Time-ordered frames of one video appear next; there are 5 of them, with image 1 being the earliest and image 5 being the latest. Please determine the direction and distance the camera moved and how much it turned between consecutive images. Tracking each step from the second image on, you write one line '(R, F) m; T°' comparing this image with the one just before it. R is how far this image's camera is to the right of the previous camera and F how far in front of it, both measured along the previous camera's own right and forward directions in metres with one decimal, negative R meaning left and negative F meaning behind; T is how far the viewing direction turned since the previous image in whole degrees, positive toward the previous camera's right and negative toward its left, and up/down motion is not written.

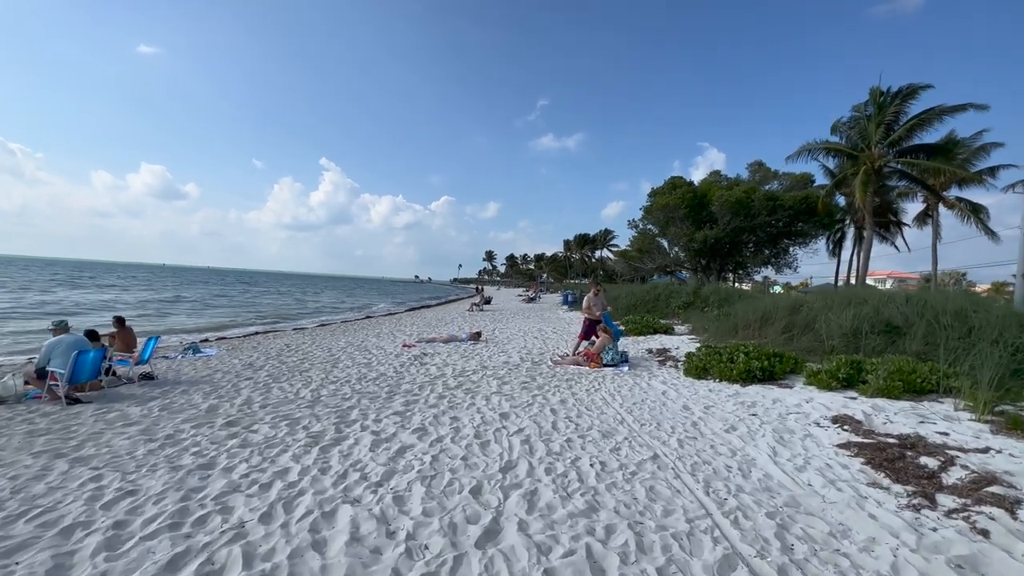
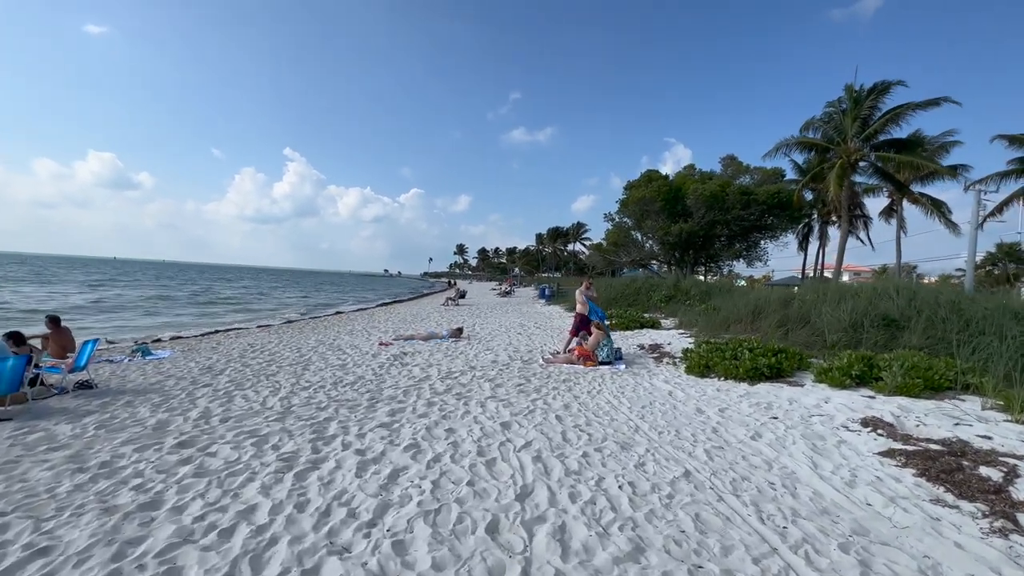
(-0.3, +0.6) m; +4°
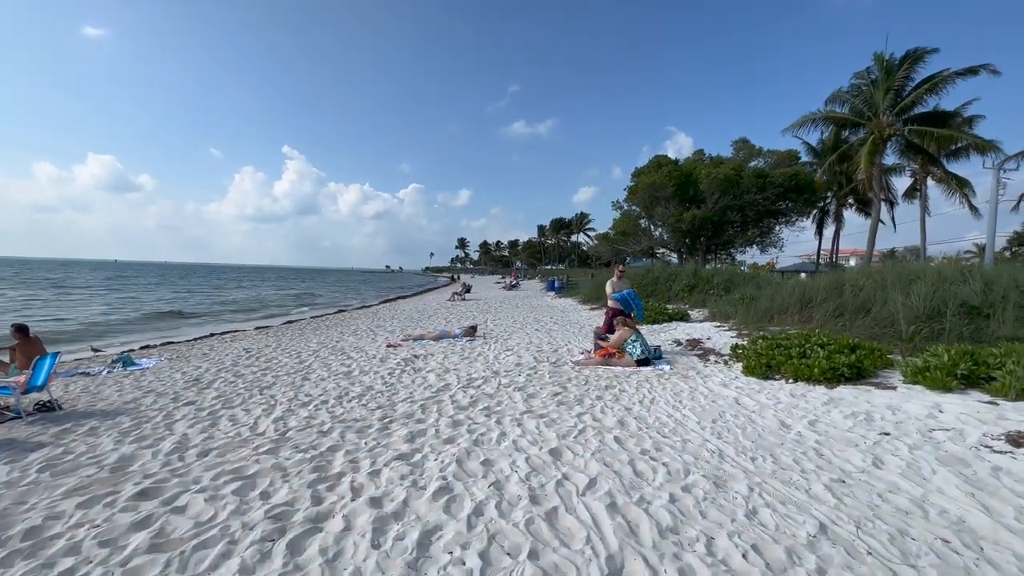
(-0.4, +1.0) m; 0°
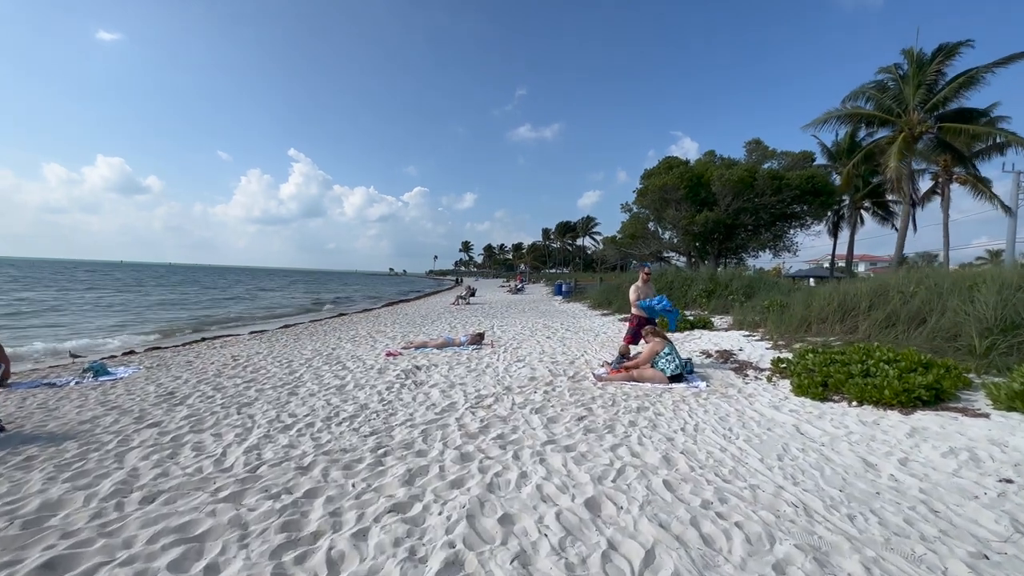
(-0.2, +0.8) m; 0°
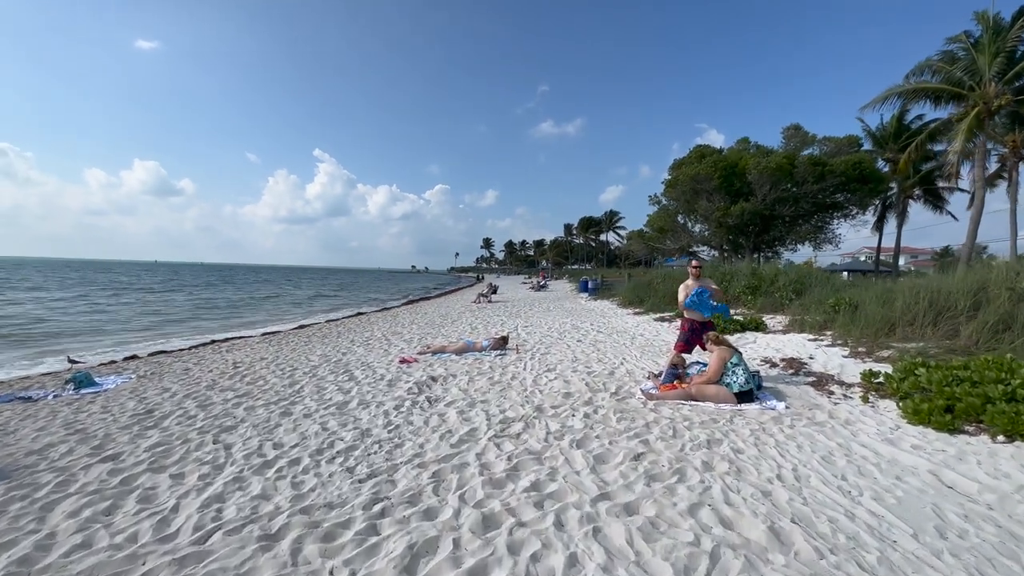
(-0.1, +1.1) m; -3°
